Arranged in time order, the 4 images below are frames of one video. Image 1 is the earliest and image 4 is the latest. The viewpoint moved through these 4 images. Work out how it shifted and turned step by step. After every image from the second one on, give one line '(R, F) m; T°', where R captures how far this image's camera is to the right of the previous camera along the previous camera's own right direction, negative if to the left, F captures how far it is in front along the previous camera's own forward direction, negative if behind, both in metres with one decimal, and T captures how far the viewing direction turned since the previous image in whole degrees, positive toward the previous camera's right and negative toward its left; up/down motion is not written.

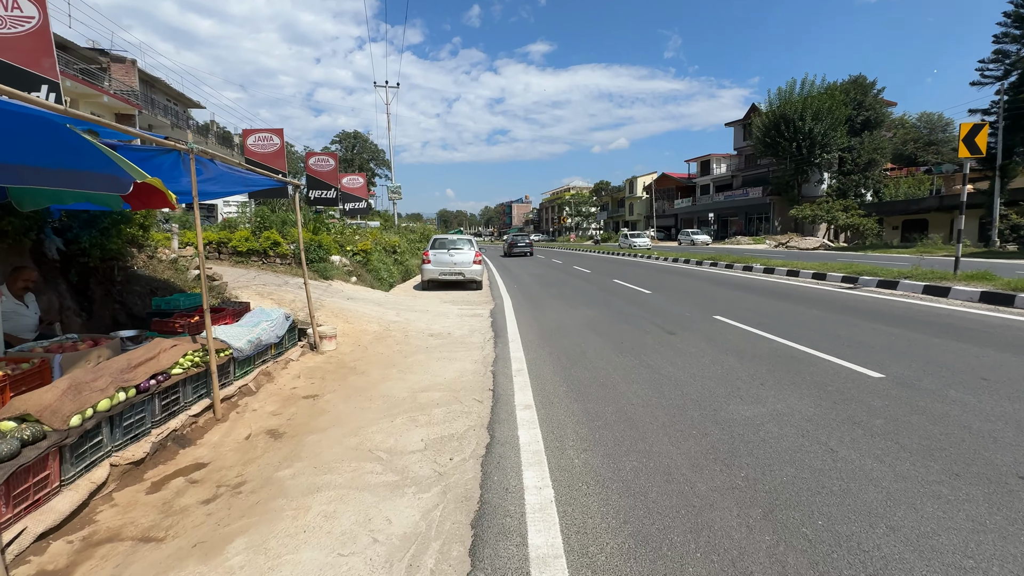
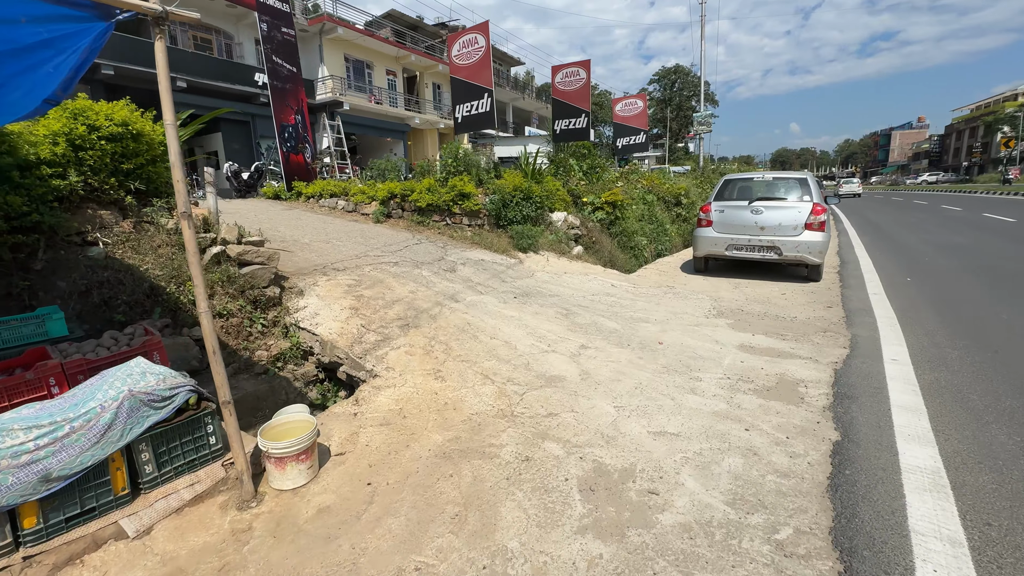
(-0.4, +6.6) m; -39°
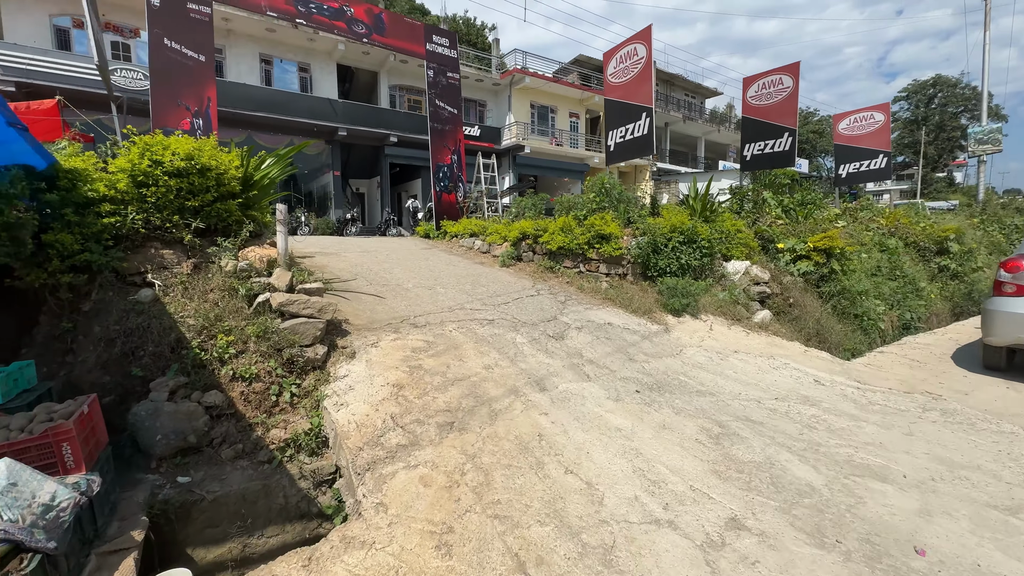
(+0.5, +1.9) m; -23°
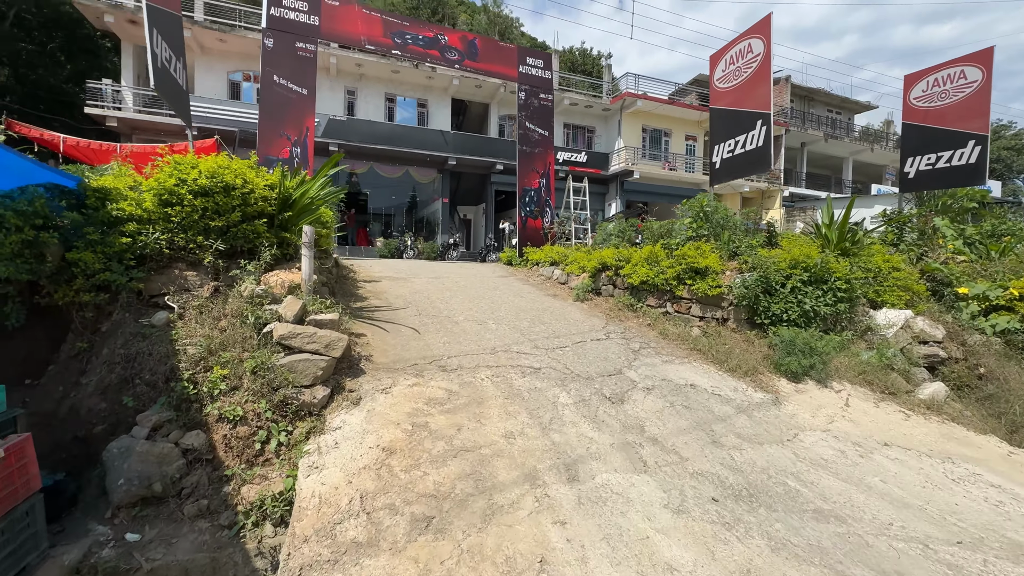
(+0.5, +1.0) m; -14°
